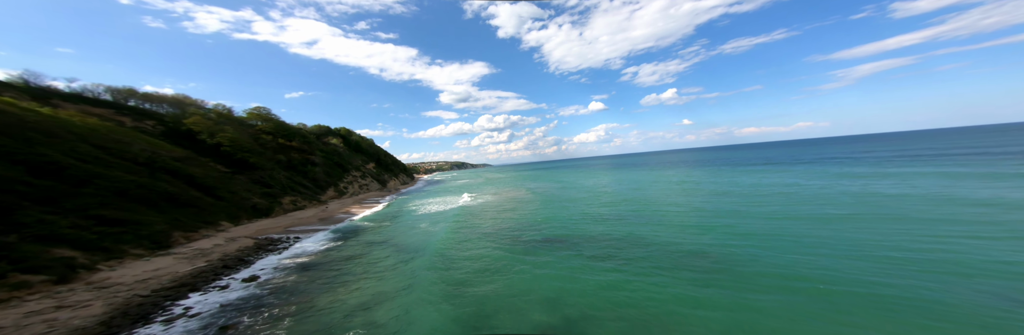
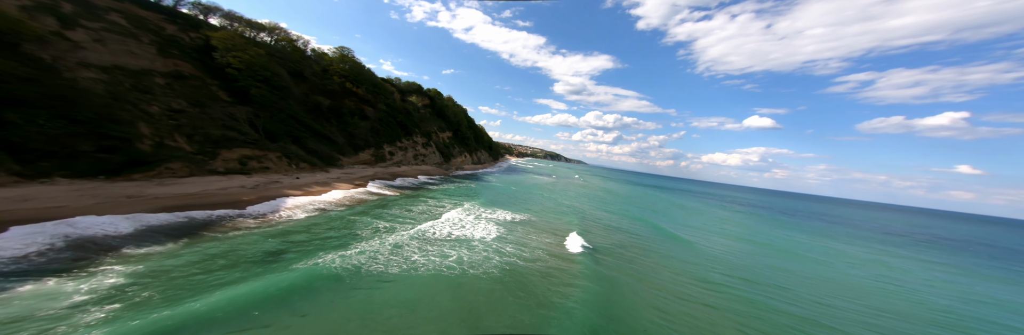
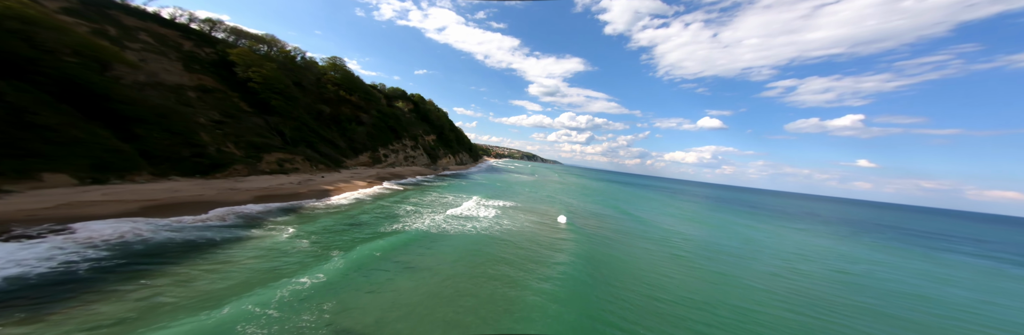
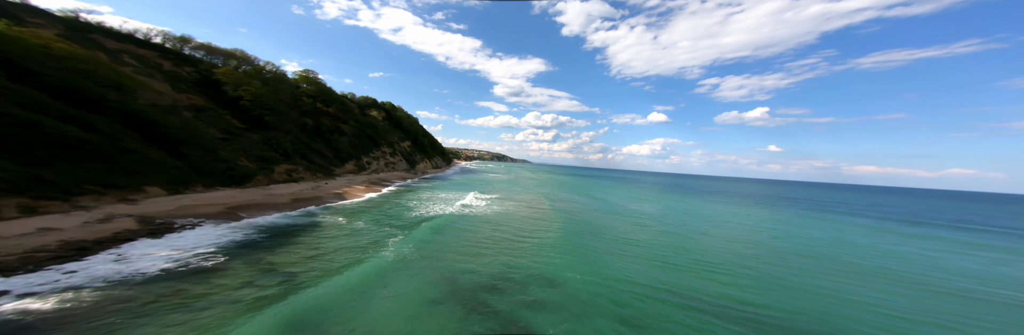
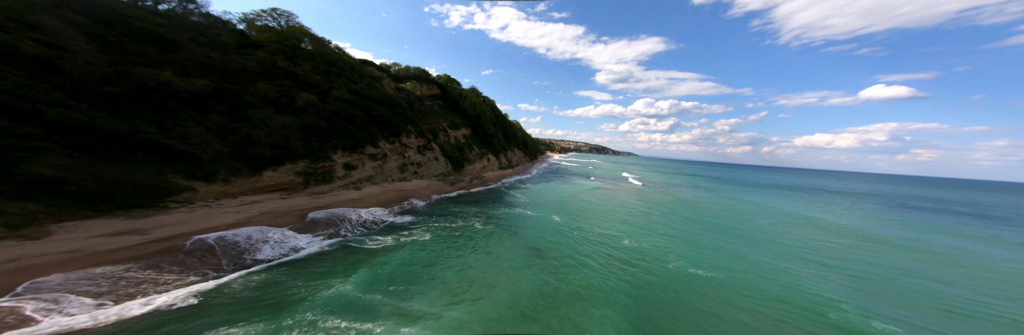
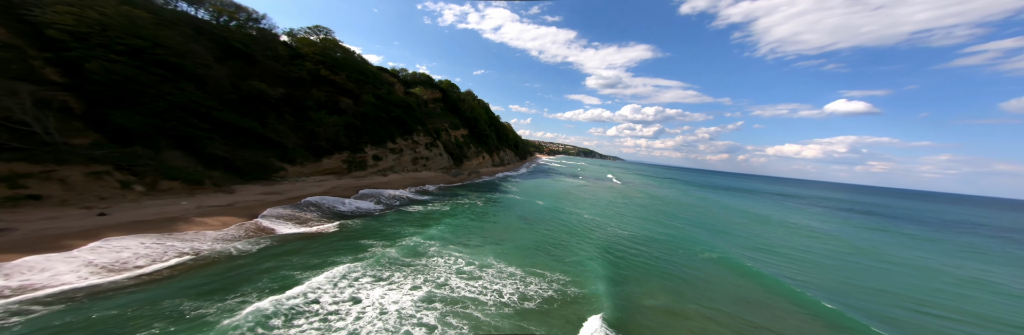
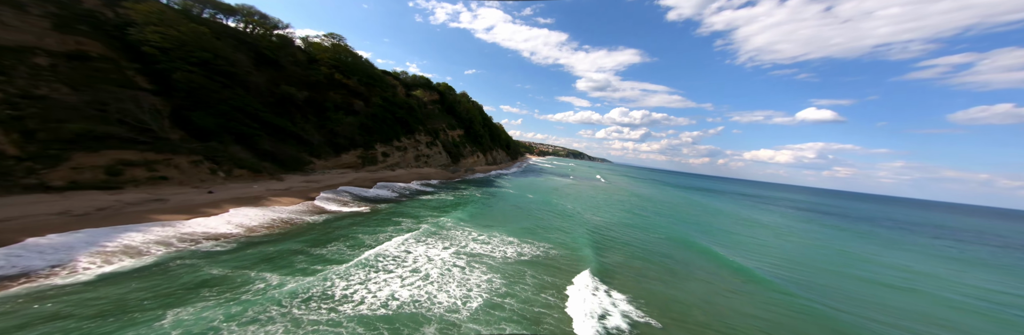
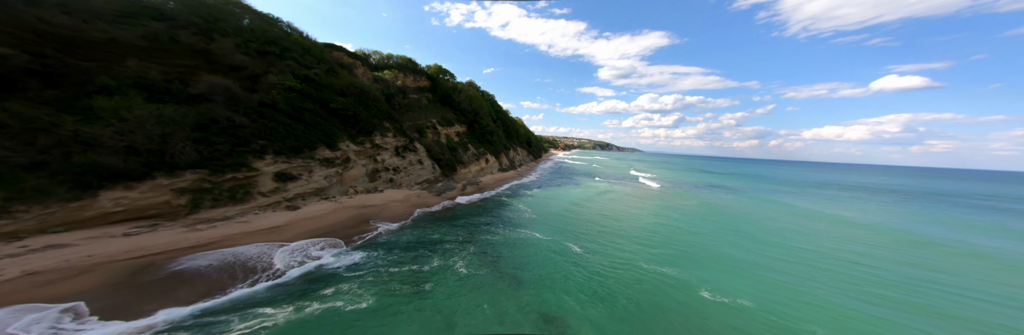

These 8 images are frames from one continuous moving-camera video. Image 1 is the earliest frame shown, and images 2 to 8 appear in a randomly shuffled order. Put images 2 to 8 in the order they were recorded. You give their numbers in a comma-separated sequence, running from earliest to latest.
4, 3, 2, 7, 6, 5, 8
